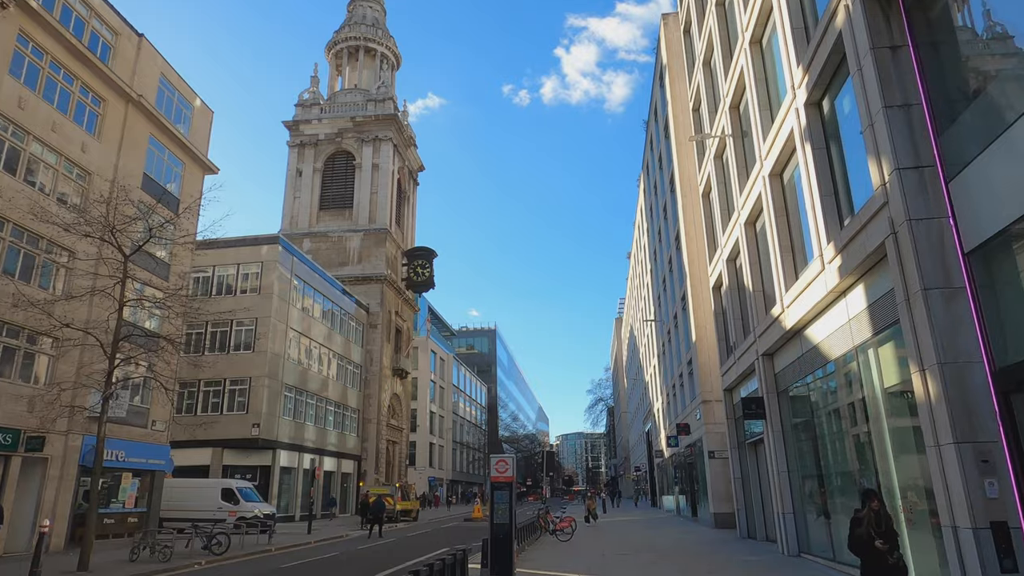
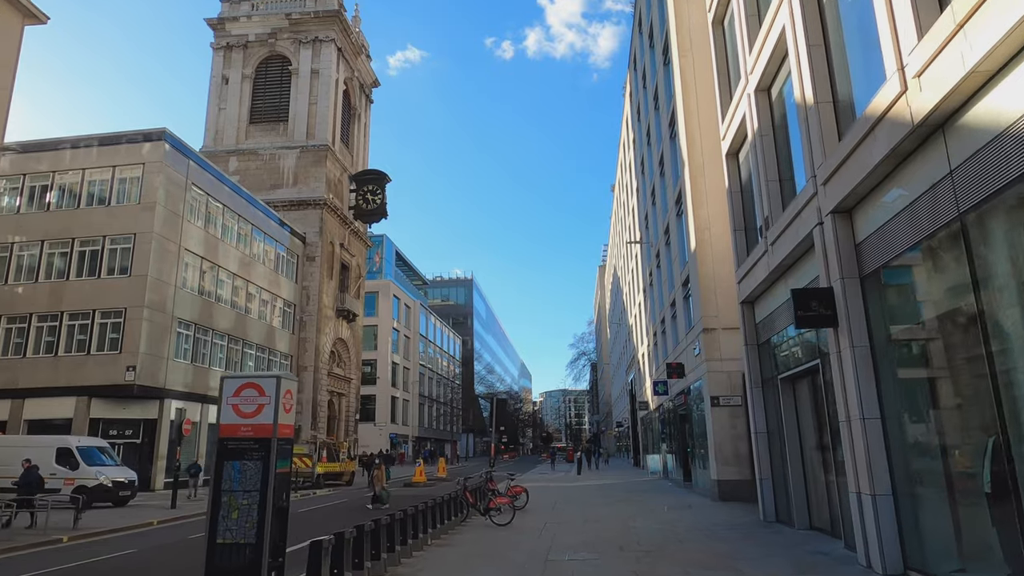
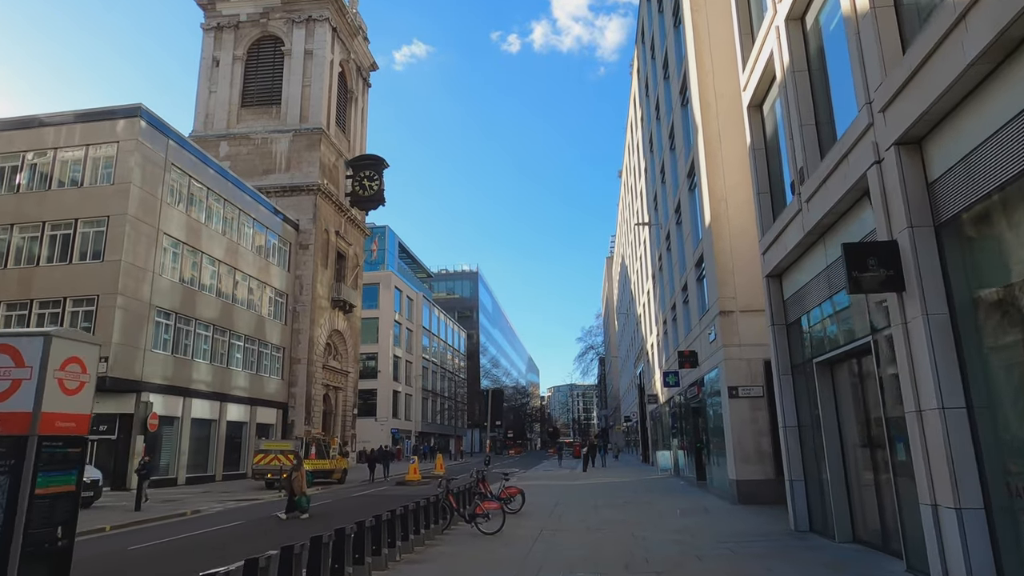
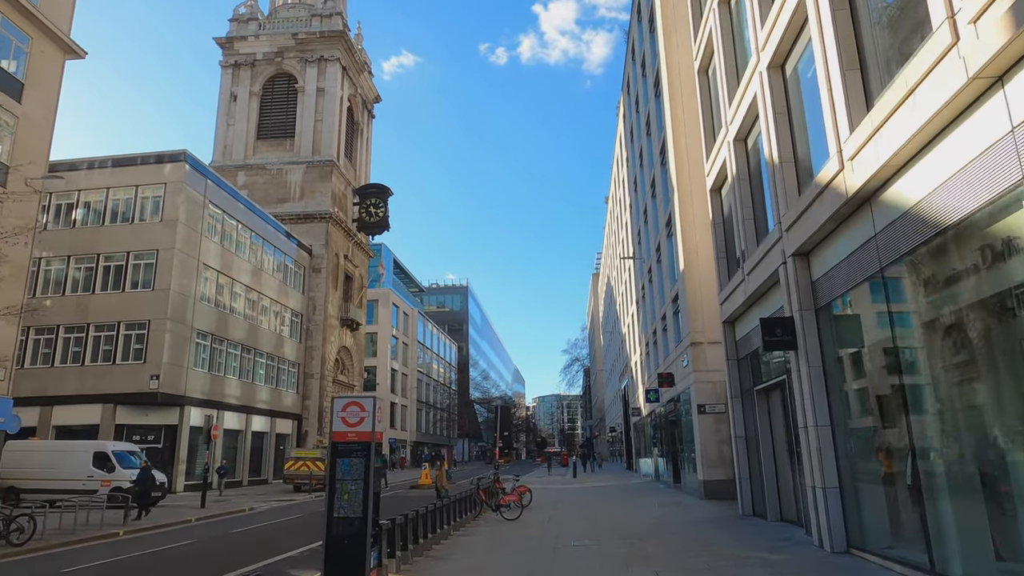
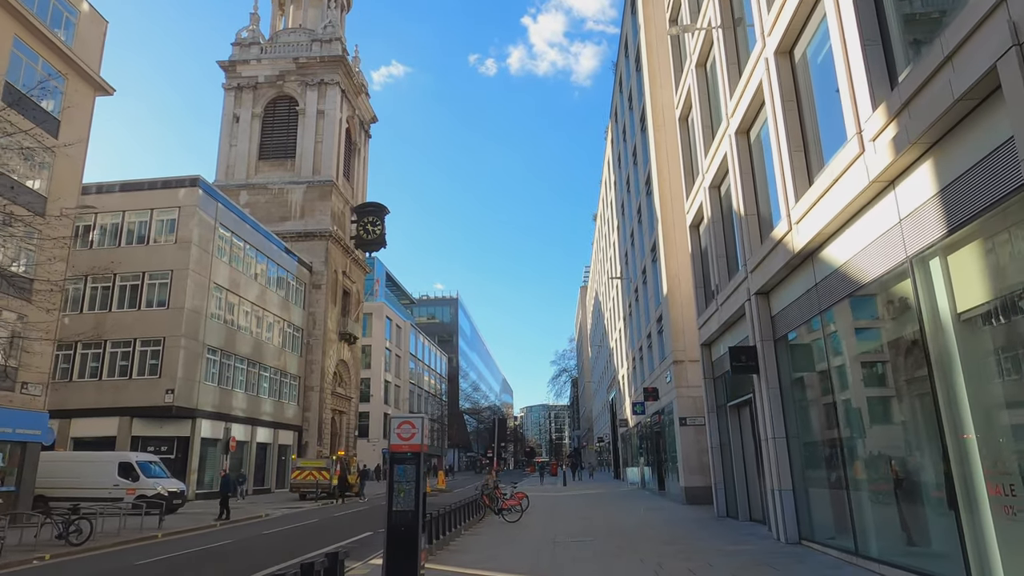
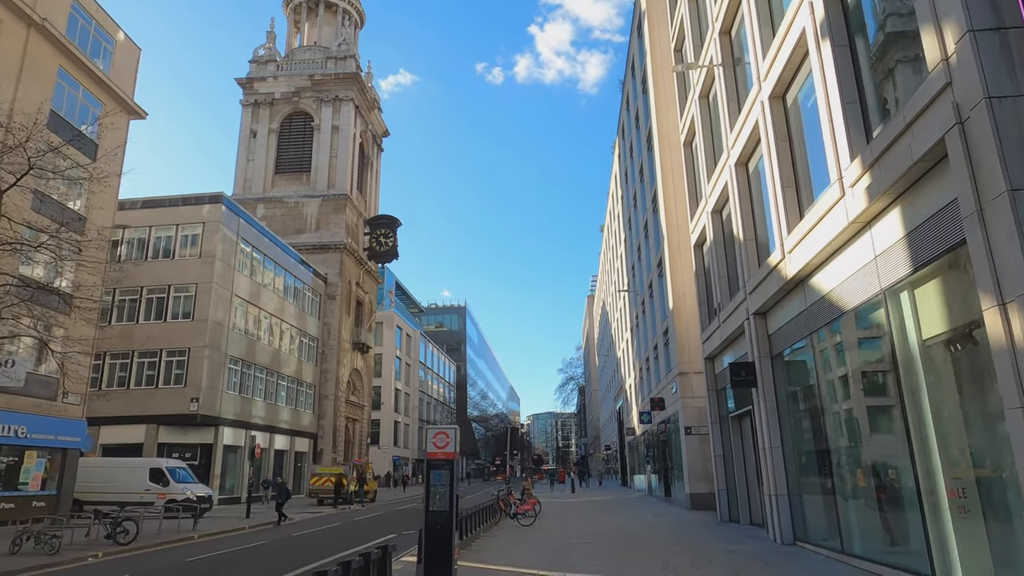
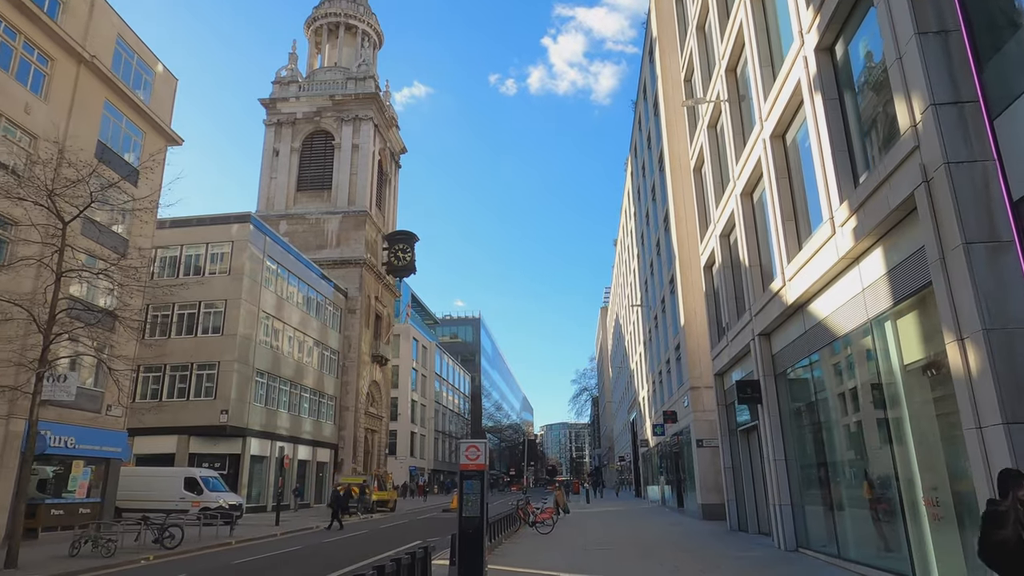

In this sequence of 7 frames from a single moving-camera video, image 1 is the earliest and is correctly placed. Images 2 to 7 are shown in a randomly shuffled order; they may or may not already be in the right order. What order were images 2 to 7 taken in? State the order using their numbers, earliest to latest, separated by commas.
7, 6, 5, 4, 2, 3
